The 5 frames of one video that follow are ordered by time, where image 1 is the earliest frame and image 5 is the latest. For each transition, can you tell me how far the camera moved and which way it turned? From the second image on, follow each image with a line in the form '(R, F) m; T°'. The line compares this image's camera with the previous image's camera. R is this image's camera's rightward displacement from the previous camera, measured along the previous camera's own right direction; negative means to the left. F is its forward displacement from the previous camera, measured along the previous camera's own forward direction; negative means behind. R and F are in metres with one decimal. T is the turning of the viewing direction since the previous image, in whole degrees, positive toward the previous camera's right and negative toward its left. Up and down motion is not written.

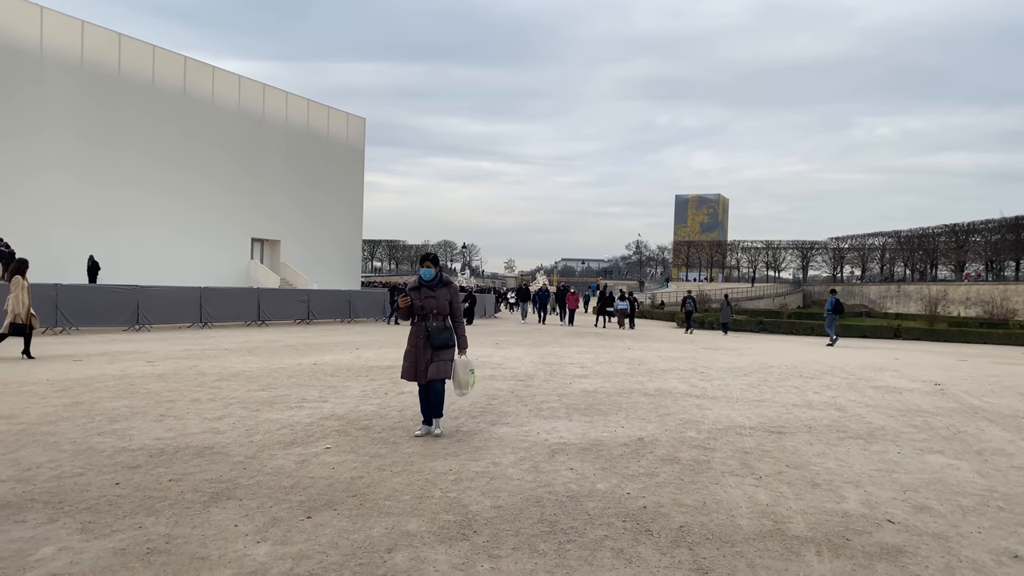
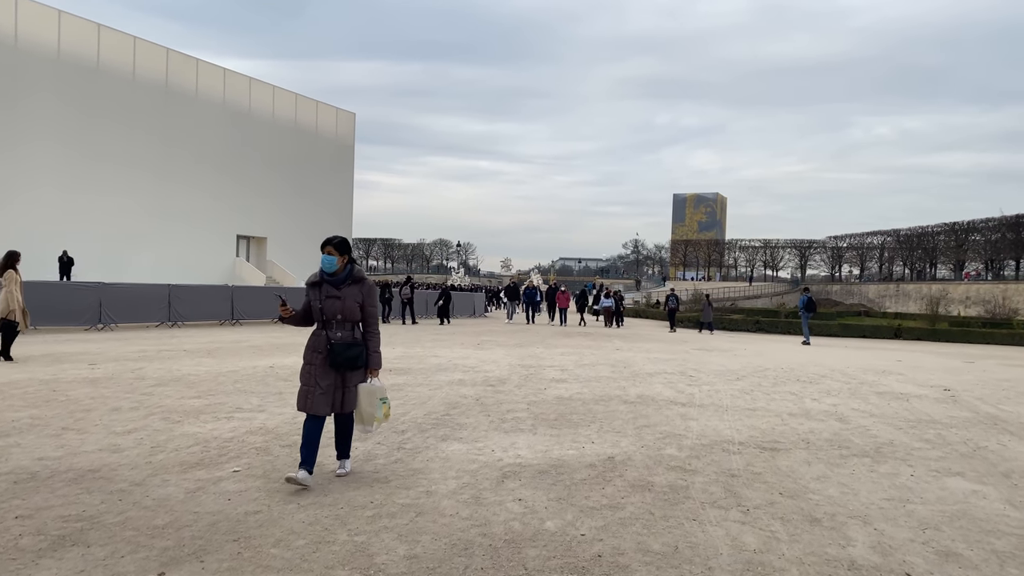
(+0.3, +0.9) m; 0°
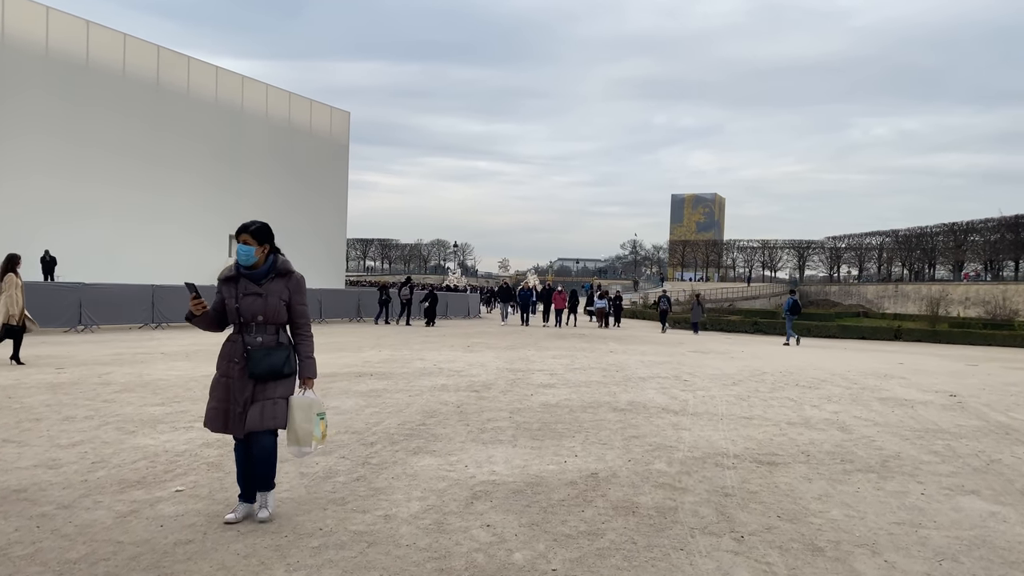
(+0.1, +0.4) m; 0°
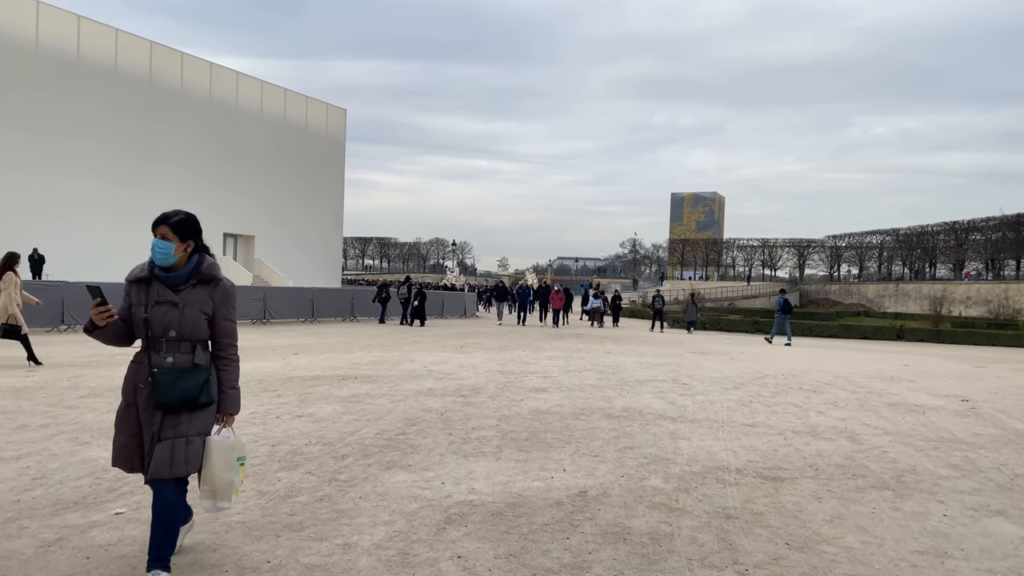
(+0.1, +0.4) m; 0°
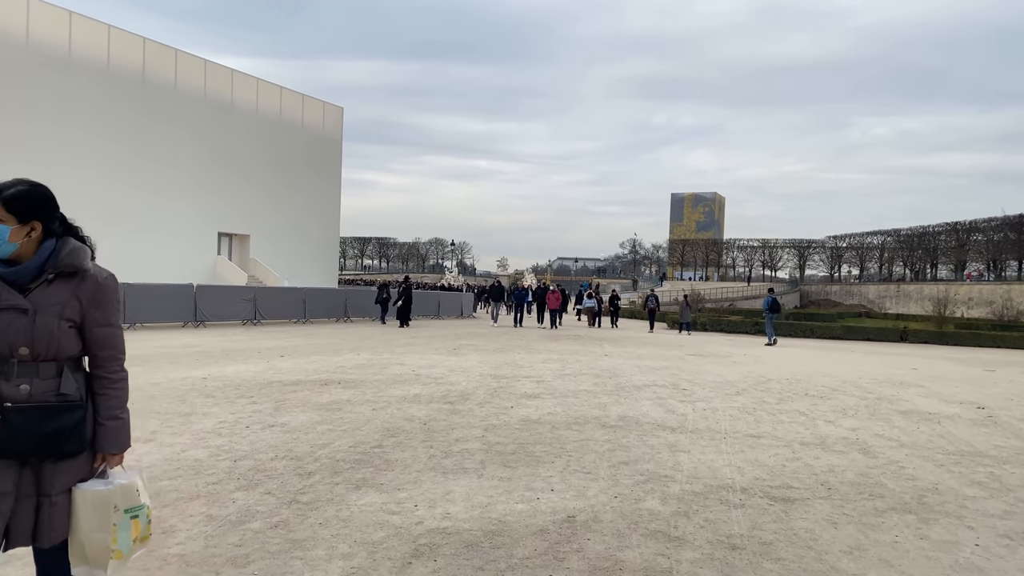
(+0.1, +0.5) m; 0°
